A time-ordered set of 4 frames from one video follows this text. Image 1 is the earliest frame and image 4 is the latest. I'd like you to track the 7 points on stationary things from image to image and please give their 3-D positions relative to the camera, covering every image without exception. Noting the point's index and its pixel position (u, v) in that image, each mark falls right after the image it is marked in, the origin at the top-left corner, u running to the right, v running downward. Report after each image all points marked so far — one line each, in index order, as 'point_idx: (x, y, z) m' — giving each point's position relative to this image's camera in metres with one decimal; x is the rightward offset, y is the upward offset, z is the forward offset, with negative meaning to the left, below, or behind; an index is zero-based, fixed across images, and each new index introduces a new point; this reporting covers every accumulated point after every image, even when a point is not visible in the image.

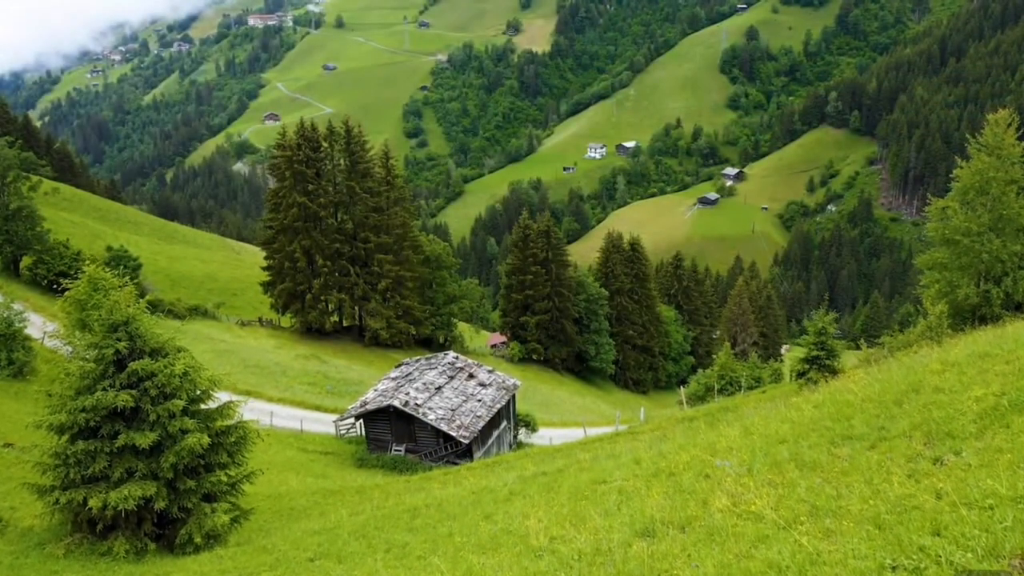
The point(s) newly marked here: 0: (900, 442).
0: (+6.7, -2.7, +12.2) m
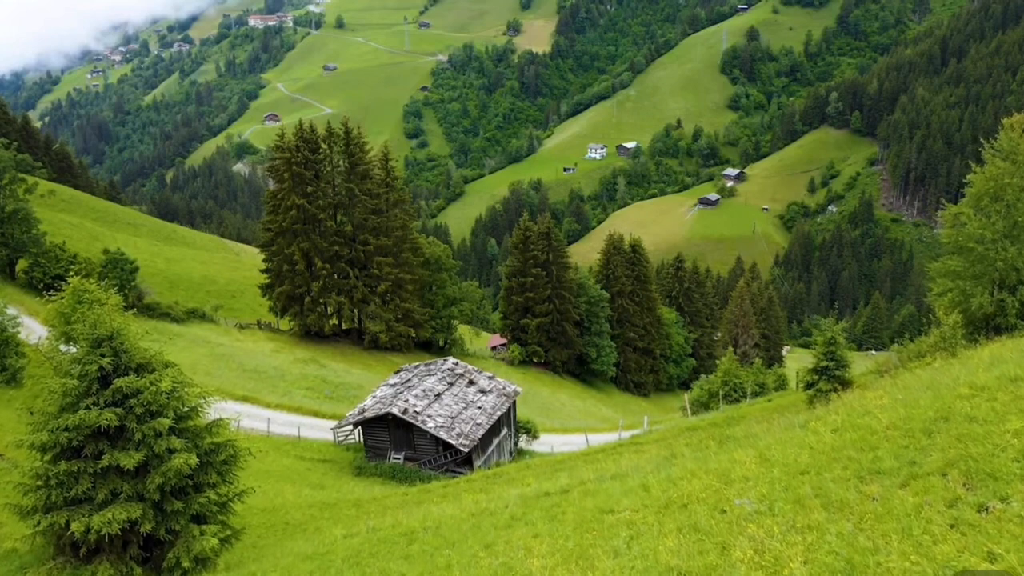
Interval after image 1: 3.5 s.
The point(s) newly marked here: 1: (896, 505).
0: (+6.8, -3.1, +11.2) m
1: (+5.9, -3.3, +10.8) m
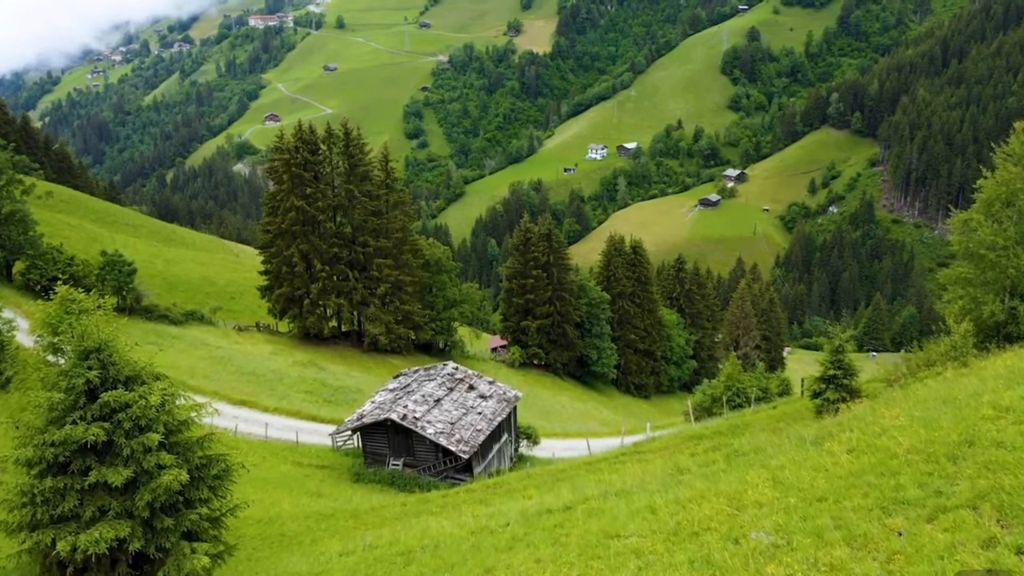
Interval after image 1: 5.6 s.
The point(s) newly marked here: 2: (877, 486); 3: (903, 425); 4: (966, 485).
0: (+6.8, -3.4, +10.5) m
1: (+5.9, -3.7, +10.1) m
2: (+6.6, -3.6, +12.8) m
3: (+9.2, -3.2, +16.4) m
4: (+7.4, -3.2, +11.6) m
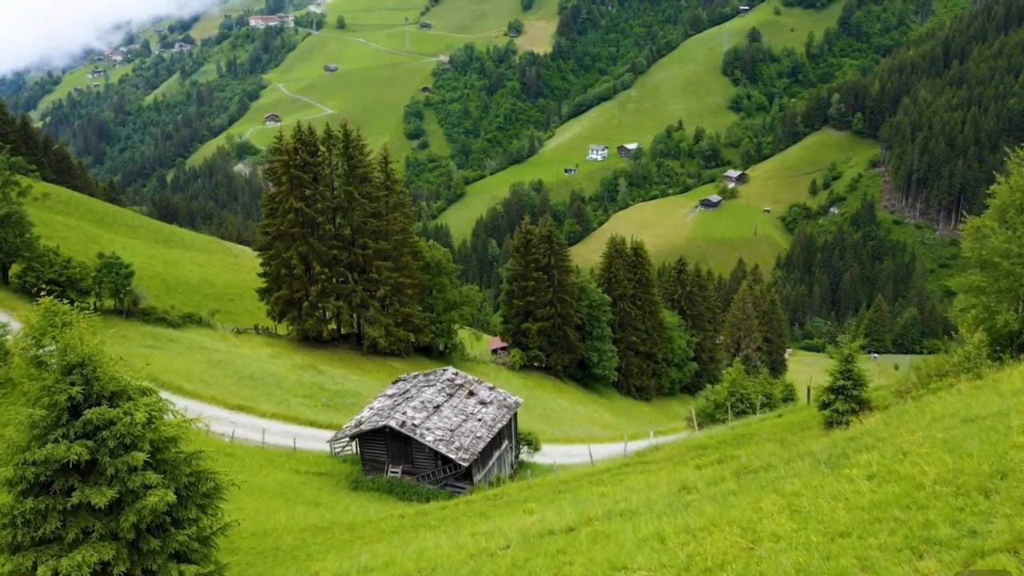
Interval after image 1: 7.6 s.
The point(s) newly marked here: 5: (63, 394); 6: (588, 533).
0: (+6.8, -3.8, +9.7) m
1: (+5.9, -4.0, +9.2) m
2: (+6.6, -4.0, +11.9) m
3: (+9.2, -3.6, +15.6) m
4: (+7.5, -3.6, +10.7) m
5: (-12.7, -3.0, +19.9) m
6: (+1.9, -6.4, +18.2) m
